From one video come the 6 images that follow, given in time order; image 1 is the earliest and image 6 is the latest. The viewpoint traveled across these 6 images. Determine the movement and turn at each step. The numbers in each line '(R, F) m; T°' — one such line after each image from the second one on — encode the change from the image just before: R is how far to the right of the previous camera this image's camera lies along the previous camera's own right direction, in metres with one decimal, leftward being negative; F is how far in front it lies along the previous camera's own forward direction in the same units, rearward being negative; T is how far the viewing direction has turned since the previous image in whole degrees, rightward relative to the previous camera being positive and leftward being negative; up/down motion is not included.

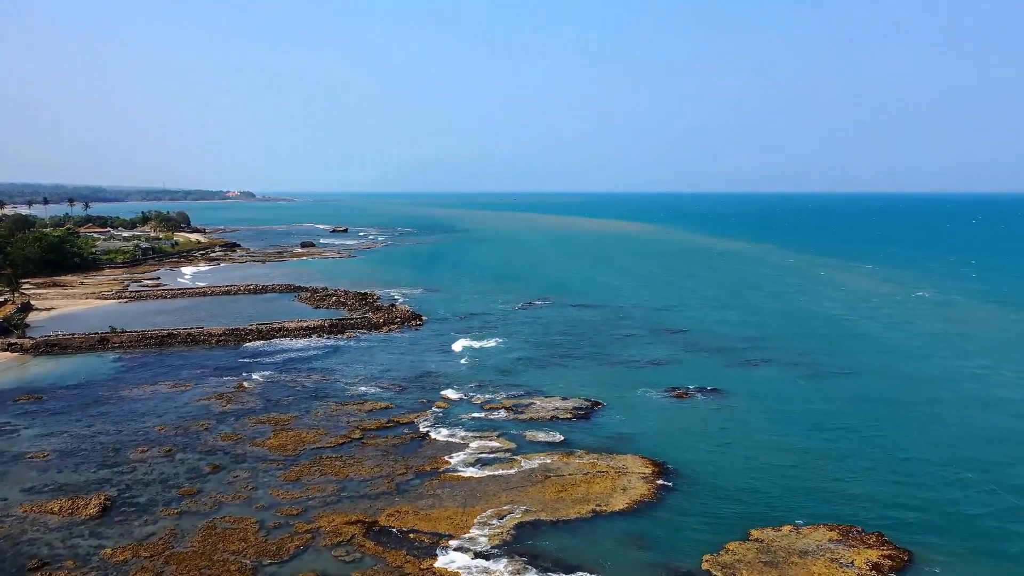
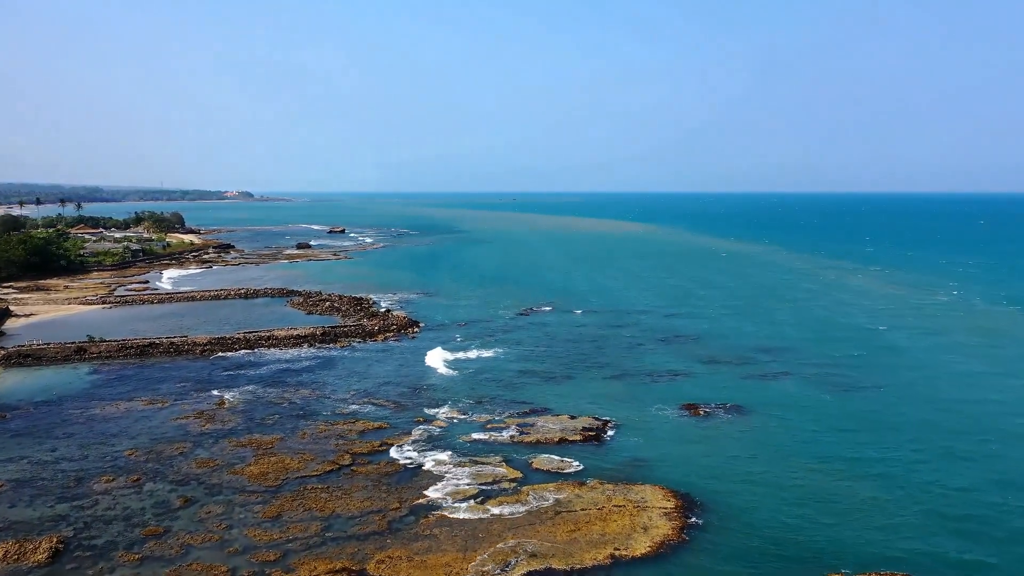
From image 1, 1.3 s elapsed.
(-0.2, +2.4) m; 0°
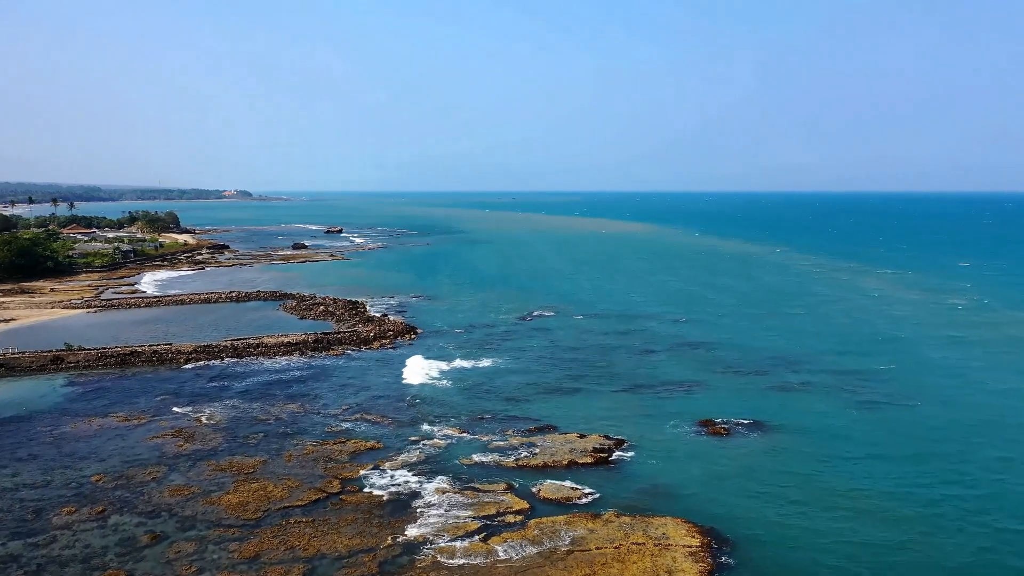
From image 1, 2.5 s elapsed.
(-0.2, +2.2) m; 0°
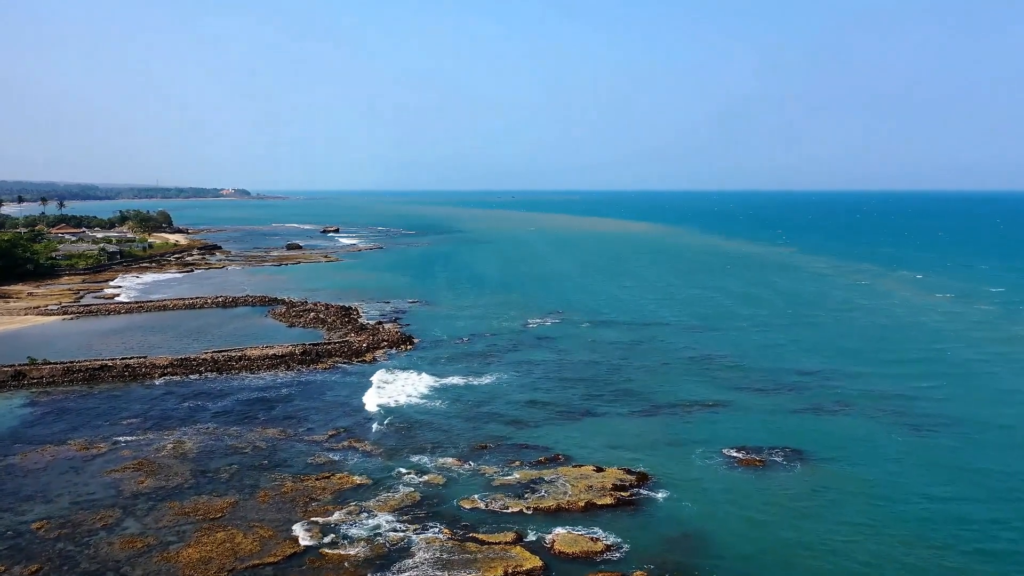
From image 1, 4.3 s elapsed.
(-0.3, +3.1) m; 0°
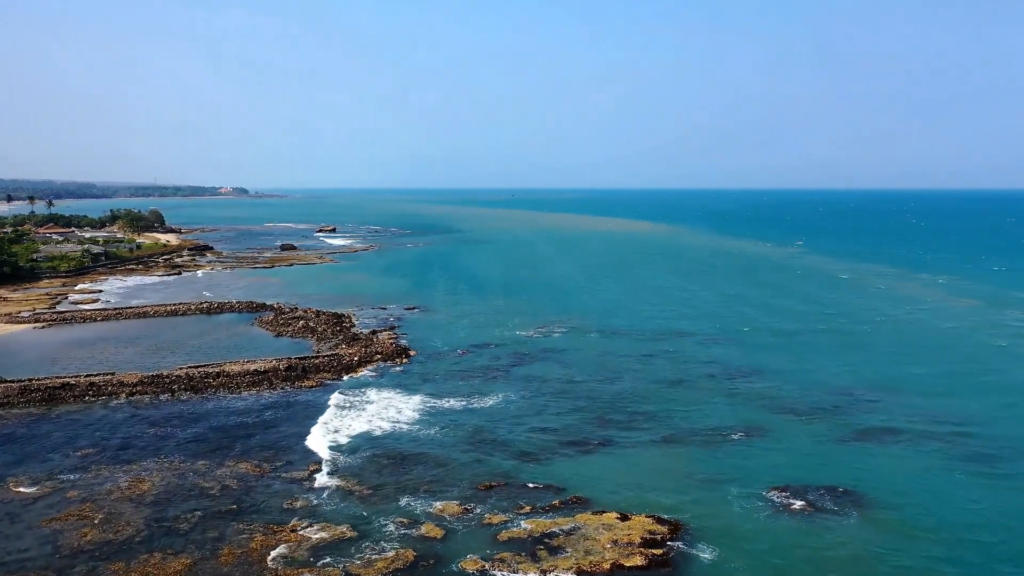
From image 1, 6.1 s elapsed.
(-0.3, +3.4) m; 0°
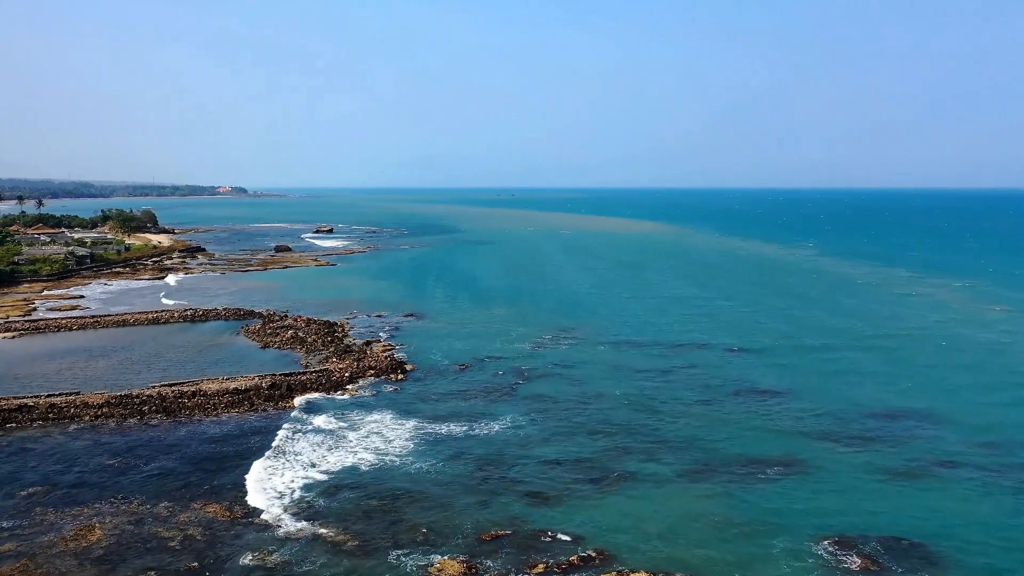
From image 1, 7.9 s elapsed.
(-0.3, +3.1) m; 0°
